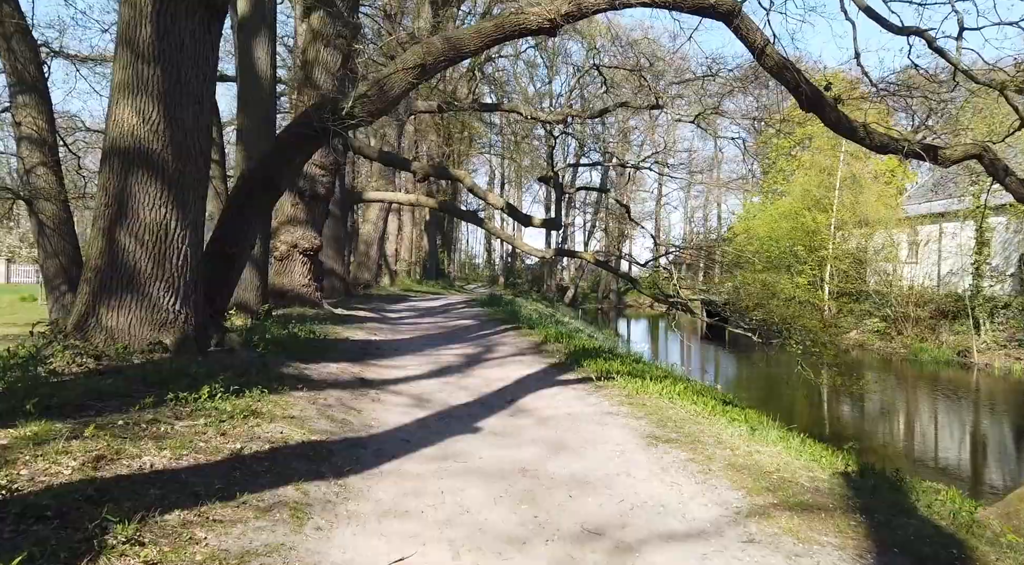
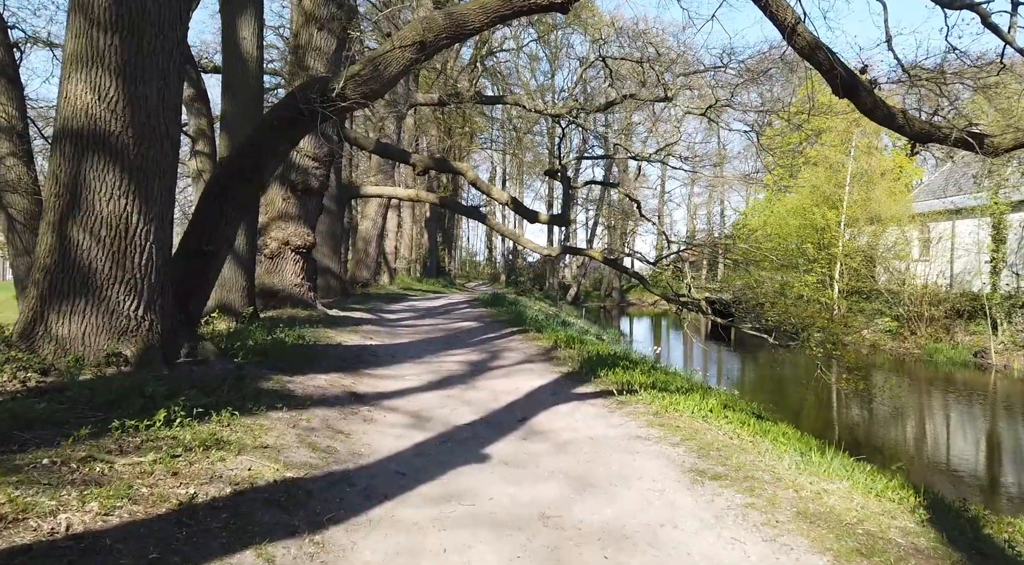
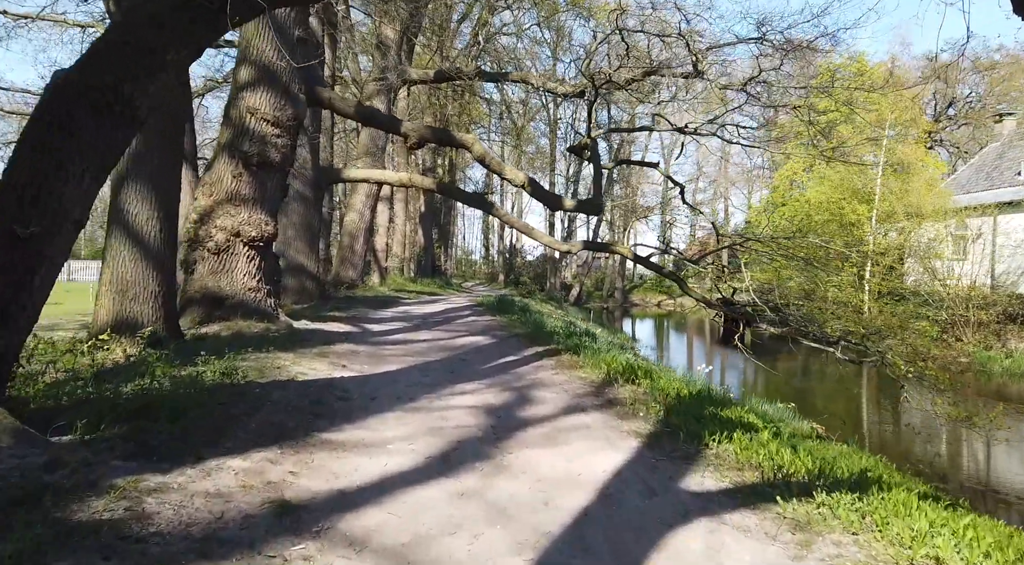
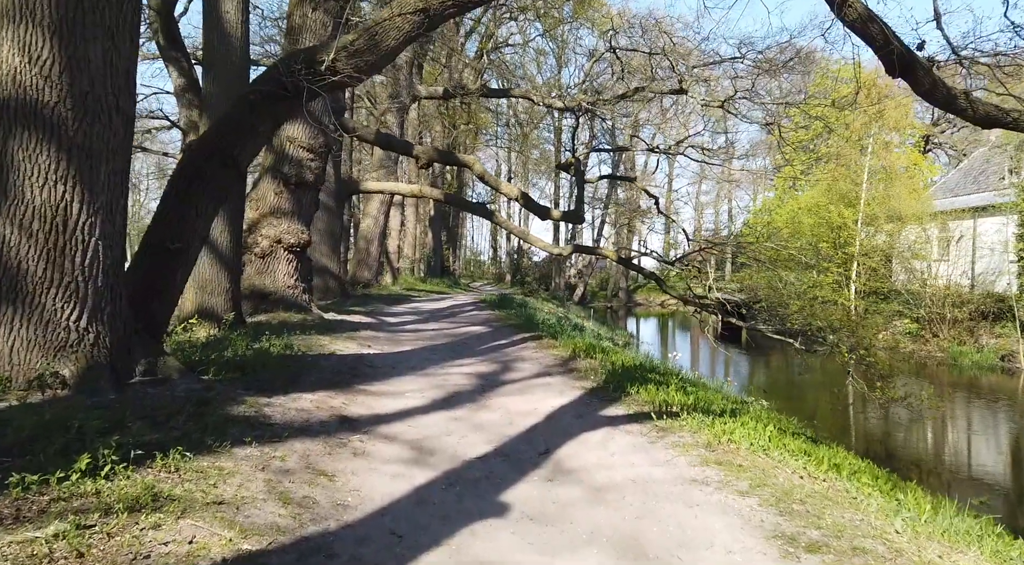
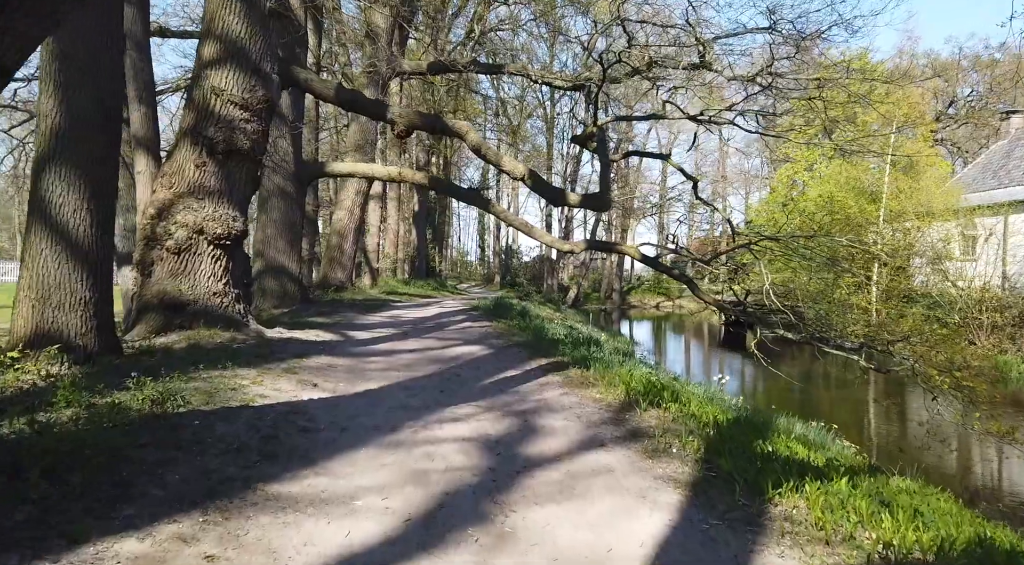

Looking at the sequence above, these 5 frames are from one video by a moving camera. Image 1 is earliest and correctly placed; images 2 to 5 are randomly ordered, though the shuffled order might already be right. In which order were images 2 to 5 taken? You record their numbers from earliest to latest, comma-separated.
2, 4, 3, 5
